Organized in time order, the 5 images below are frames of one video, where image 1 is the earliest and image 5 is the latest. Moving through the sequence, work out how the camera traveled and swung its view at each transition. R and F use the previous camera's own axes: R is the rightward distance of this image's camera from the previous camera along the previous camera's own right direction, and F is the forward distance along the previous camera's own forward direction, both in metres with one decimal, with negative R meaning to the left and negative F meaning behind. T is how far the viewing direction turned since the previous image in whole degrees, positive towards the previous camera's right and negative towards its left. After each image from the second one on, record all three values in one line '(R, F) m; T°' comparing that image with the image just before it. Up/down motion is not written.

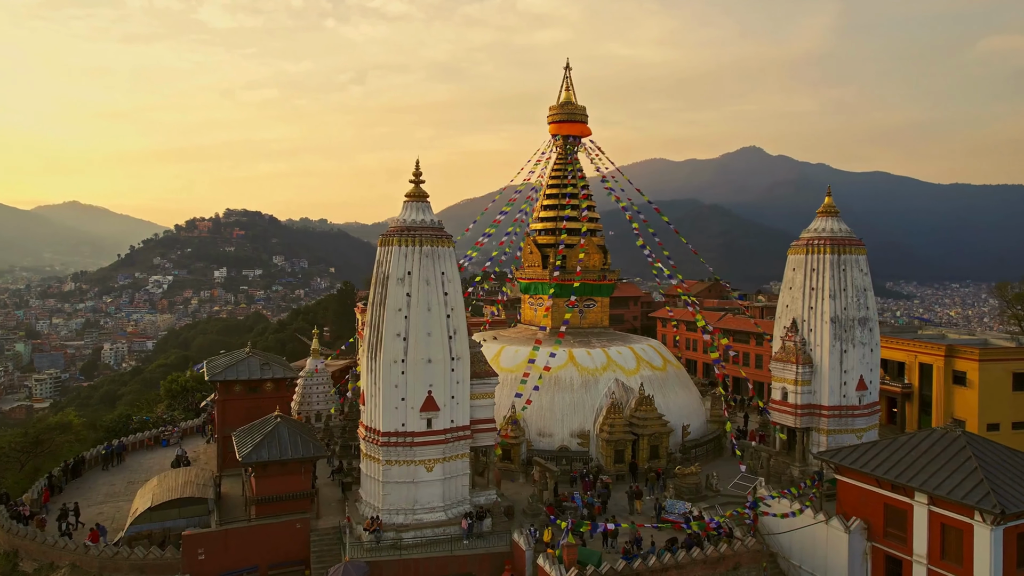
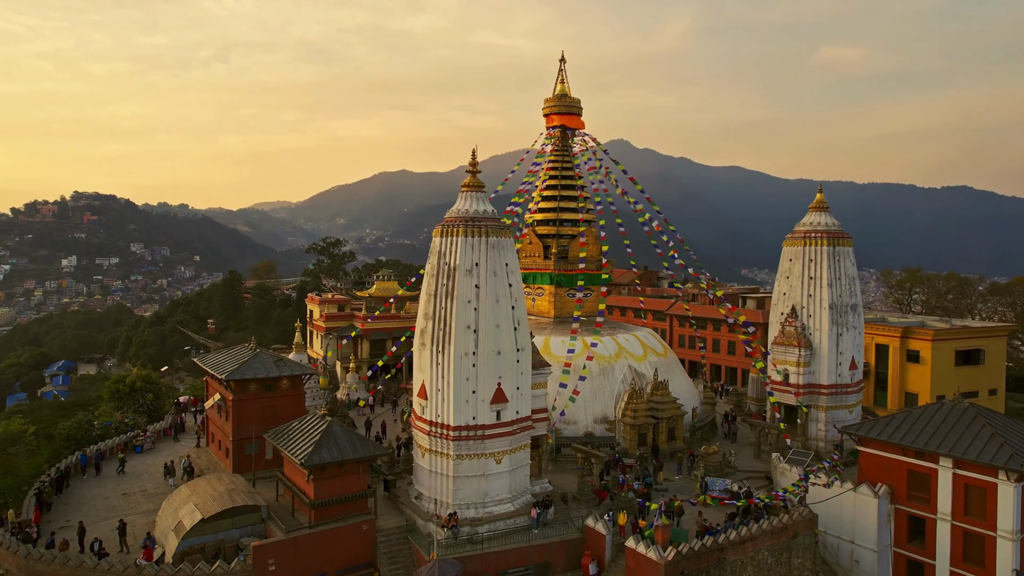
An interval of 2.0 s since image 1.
(-4.8, +0.4) m; +11°
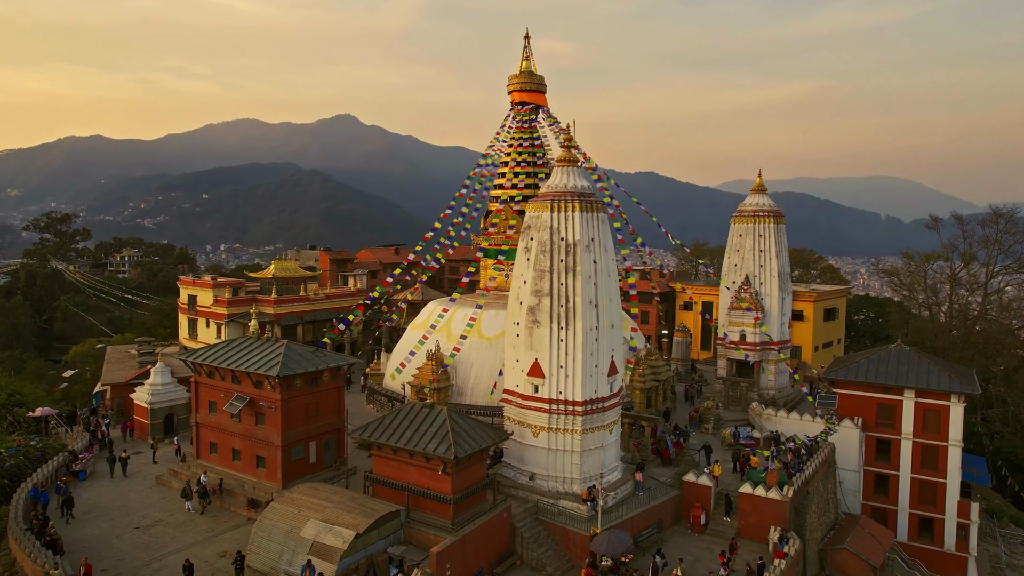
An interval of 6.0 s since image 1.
(-9.2, +2.0) m; +23°
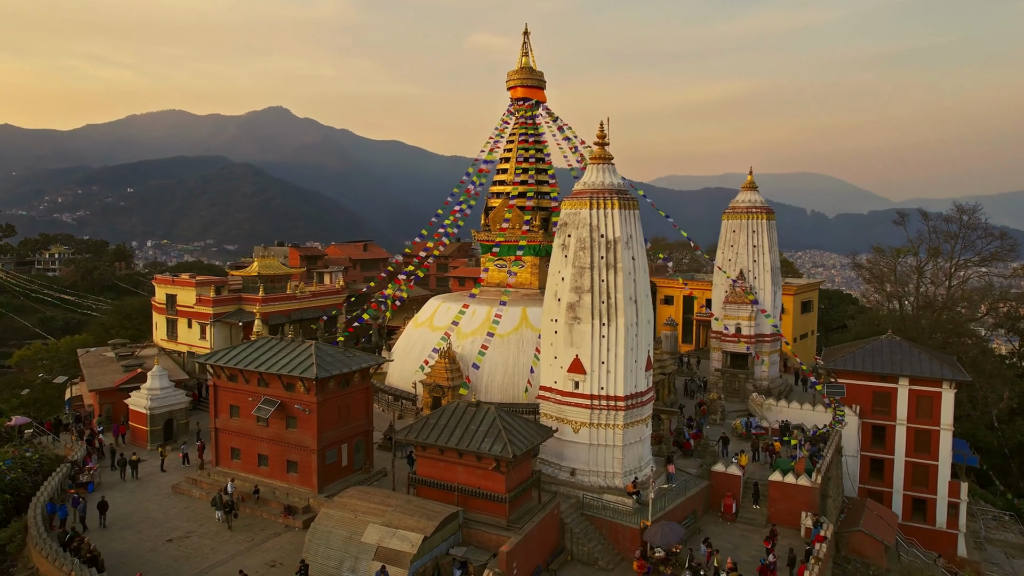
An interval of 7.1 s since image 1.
(-2.5, +0.2) m; +5°
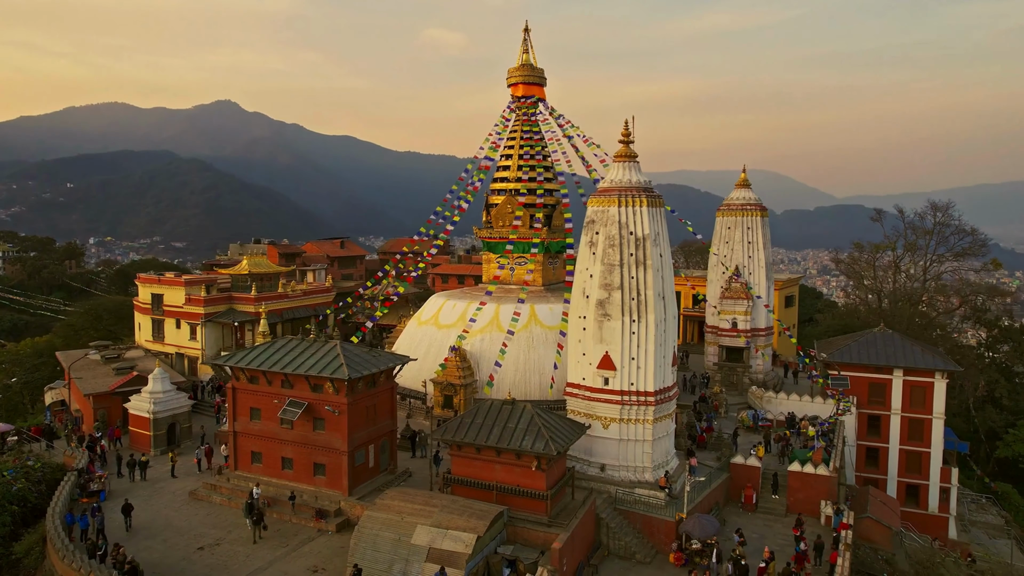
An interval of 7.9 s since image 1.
(-1.9, +0.1) m; +4°
